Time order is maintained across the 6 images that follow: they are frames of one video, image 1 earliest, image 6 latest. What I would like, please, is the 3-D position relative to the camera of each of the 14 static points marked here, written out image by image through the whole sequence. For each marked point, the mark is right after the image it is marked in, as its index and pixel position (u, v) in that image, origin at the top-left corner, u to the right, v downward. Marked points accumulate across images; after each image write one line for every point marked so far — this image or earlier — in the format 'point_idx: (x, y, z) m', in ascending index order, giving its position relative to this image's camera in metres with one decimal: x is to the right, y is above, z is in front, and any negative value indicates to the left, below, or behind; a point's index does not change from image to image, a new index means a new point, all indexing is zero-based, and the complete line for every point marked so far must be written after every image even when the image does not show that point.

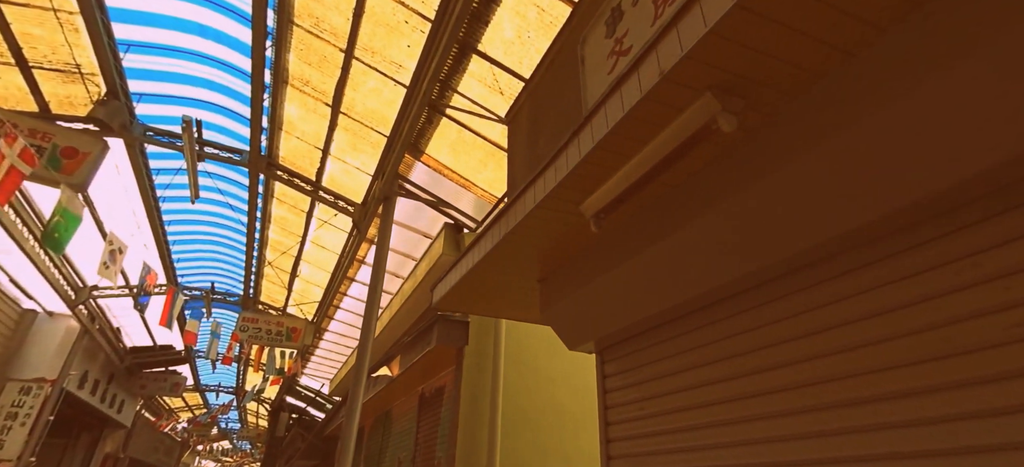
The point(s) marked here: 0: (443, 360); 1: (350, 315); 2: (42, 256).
0: (-0.8, -1.6, +6.2) m
1: (-3.3, -1.7, +10.2) m
2: (-7.3, -0.4, +7.9) m
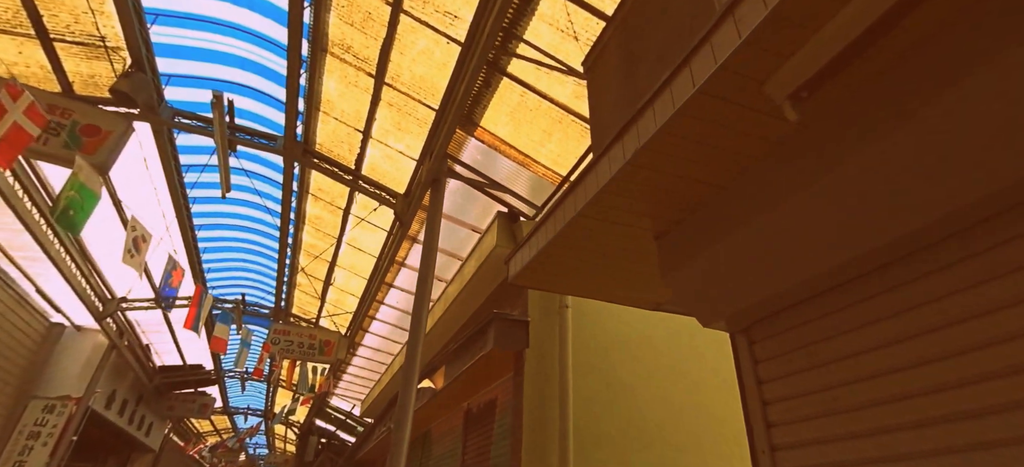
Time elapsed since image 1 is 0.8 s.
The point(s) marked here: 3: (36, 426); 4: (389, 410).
0: (-0.1, -1.5, +5.4) m
1: (-2.4, -1.8, +9.5) m
2: (-6.5, -0.4, +7.5) m
3: (-8.2, -3.4, +8.9) m
4: (-2.5, -3.5, +10.1) m
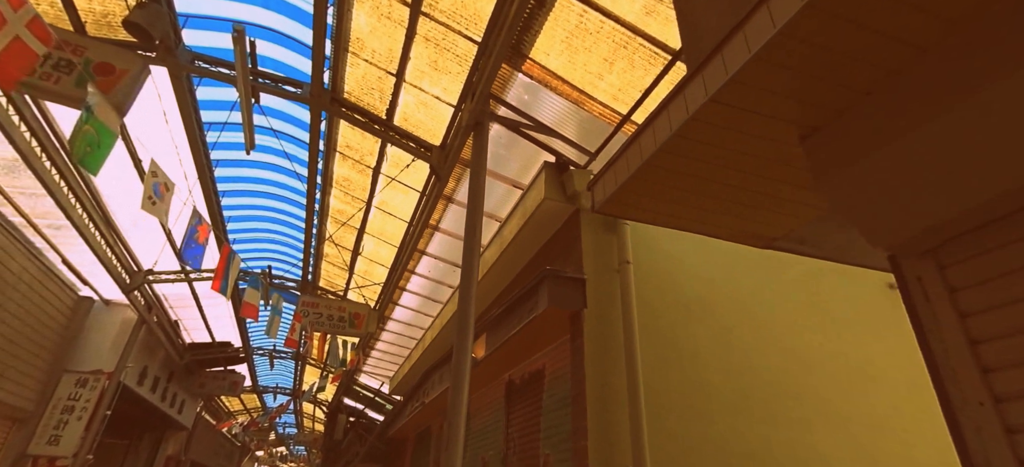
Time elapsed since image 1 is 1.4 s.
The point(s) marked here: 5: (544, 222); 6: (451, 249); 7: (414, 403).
0: (+0.4, -1.0, +4.9) m
1: (-1.7, -1.2, +9.1) m
2: (-6.0, 0.0, +7.2) m
3: (-7.6, -2.9, +8.7) m
4: (-1.8, -2.9, +9.7) m
5: (+0.3, +0.1, +5.1) m
6: (-0.8, -0.2, +7.2) m
7: (-2.0, -3.4, +10.1) m
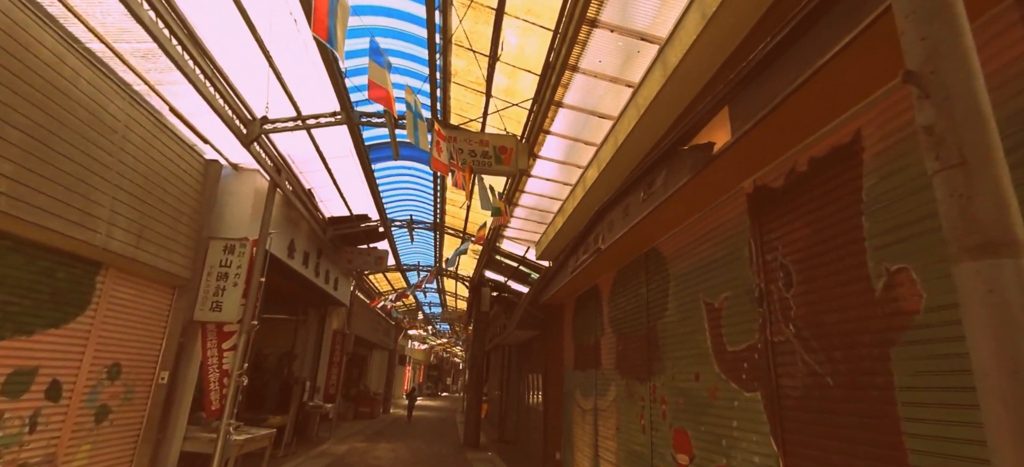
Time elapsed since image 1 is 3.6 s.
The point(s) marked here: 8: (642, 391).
0: (+2.0, +0.9, +2.4) m
1: (+0.9, +1.5, +6.9) m
2: (-3.8, +2.1, +5.9) m
3: (-4.7, -0.6, +8.3) m
4: (+1.1, 0.0, +7.9) m
5: (+1.8, +2.0, +2.3) m
6: (+1.2, +2.1, +4.7) m
7: (+1.0, -0.4, +8.4) m
8: (+1.6, -1.9, +6.1) m
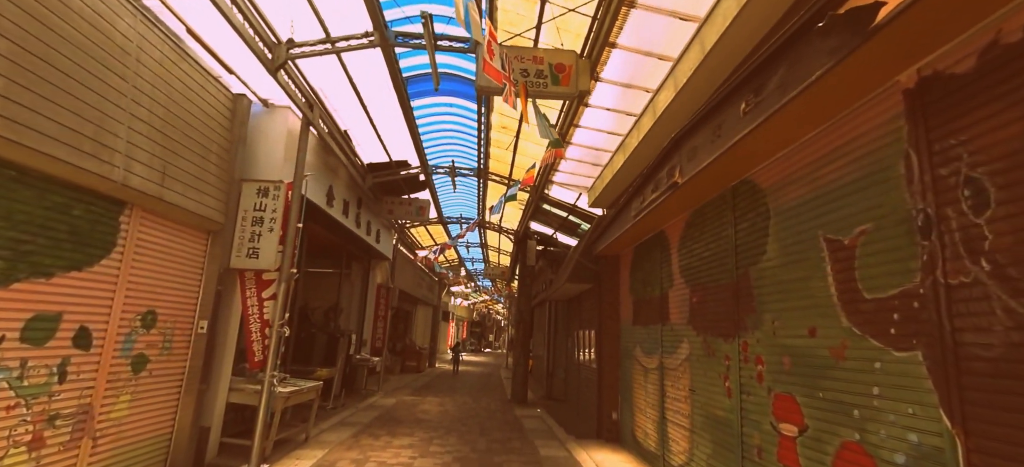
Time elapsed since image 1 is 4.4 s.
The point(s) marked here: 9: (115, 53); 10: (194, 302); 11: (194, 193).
0: (+2.3, +1.4, +1.3) m
1: (+1.5, +2.3, +5.8) m
2: (-3.2, +2.7, +5.1) m
3: (-3.9, +0.3, +7.8) m
4: (+1.9, +0.9, +6.9) m
5: (+2.2, +2.4, +1.1) m
6: (+1.7, +2.7, +3.6) m
7: (+1.9, +0.5, +7.4) m
8: (+2.2, -1.2, +5.3) m
9: (-4.1, +1.8, +5.2) m
10: (-4.3, -1.0, +6.8) m
11: (-4.0, +0.5, +6.4) m
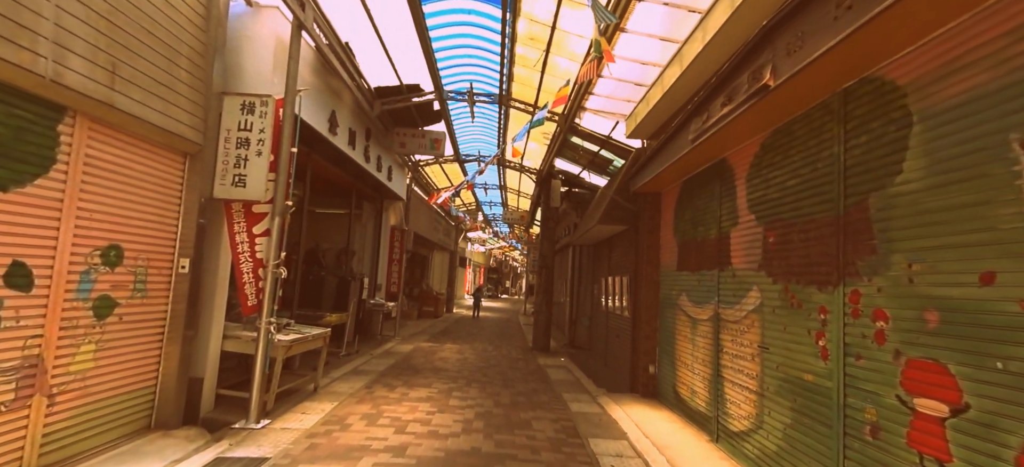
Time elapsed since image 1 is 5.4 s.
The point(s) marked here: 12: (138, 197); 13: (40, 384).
0: (+2.5, +1.6, 0.0) m
1: (+1.9, +3.0, +4.4) m
2: (-2.9, +3.4, +3.8) m
3: (-3.5, +1.3, +6.7) m
4: (+2.3, +1.7, +5.6) m
5: (+2.4, +2.7, -0.3) m
6: (+2.0, +3.2, +2.1) m
7: (+2.3, +1.4, +6.1) m
8: (+2.6, -0.5, +4.2) m
9: (-3.7, +2.5, +4.0) m
10: (-3.9, -0.1, +5.9) m
11: (-3.7, +1.3, +5.4) m
12: (-3.9, +0.3, +5.3) m
13: (-3.8, -1.2, +4.1) m
